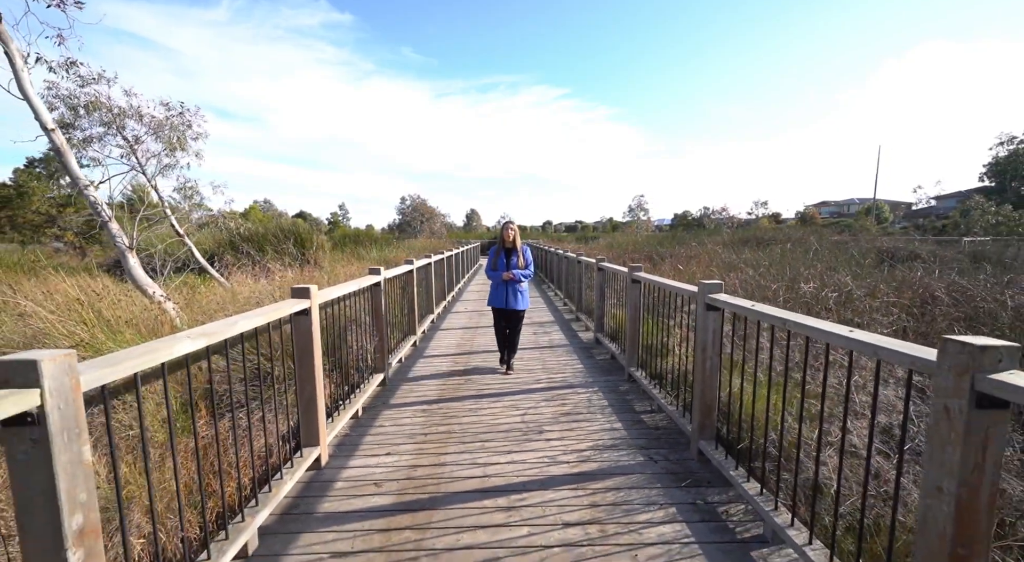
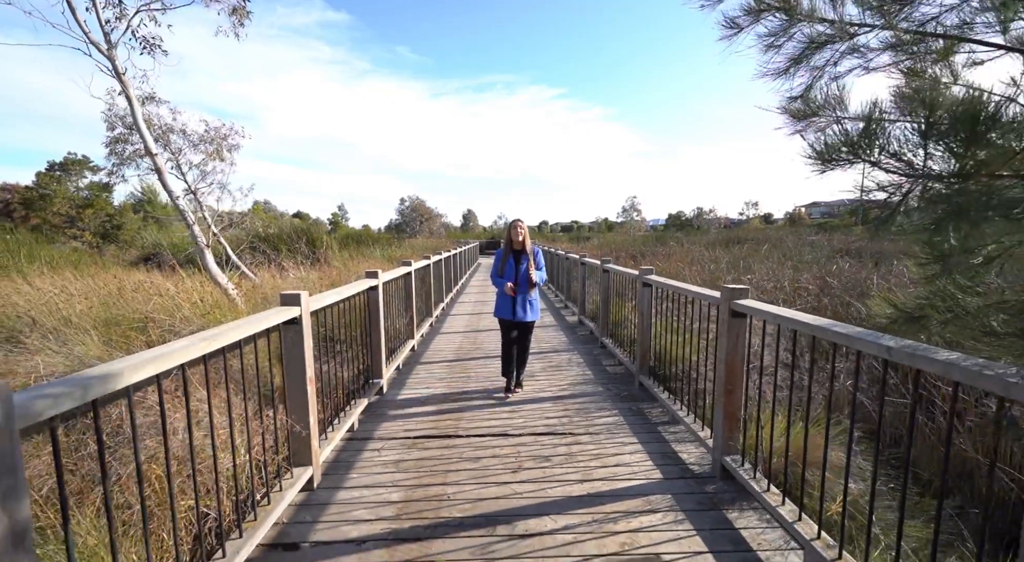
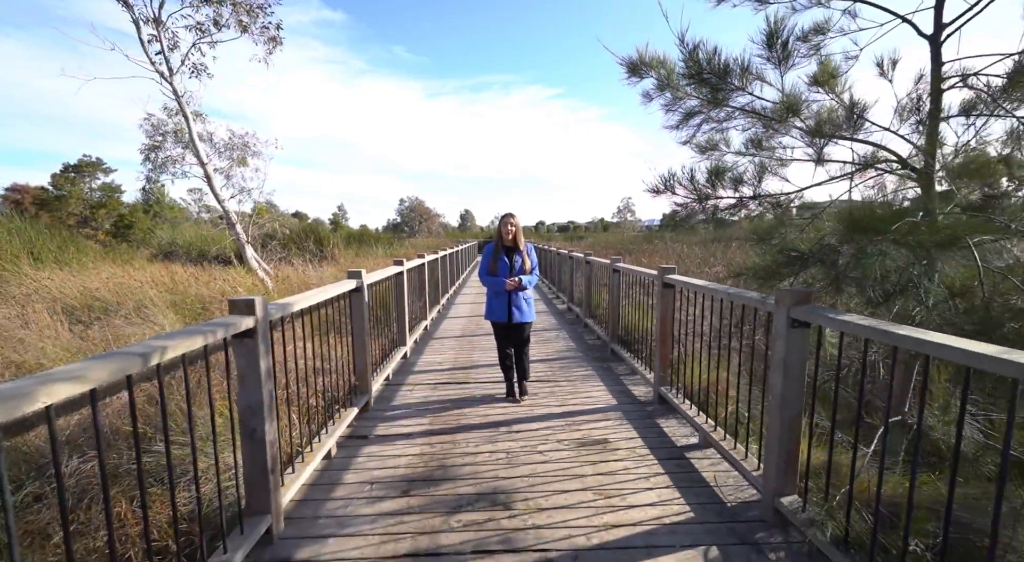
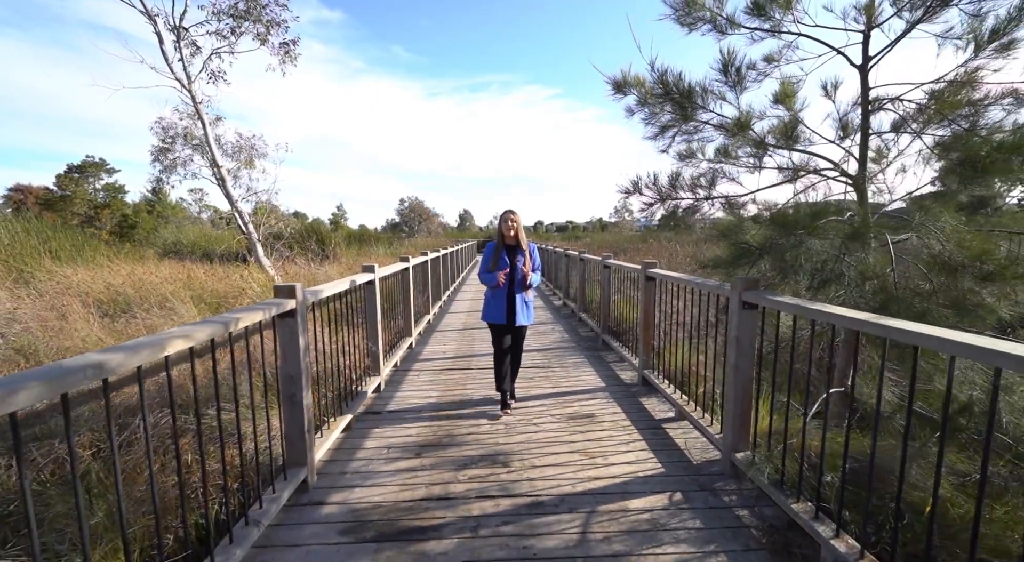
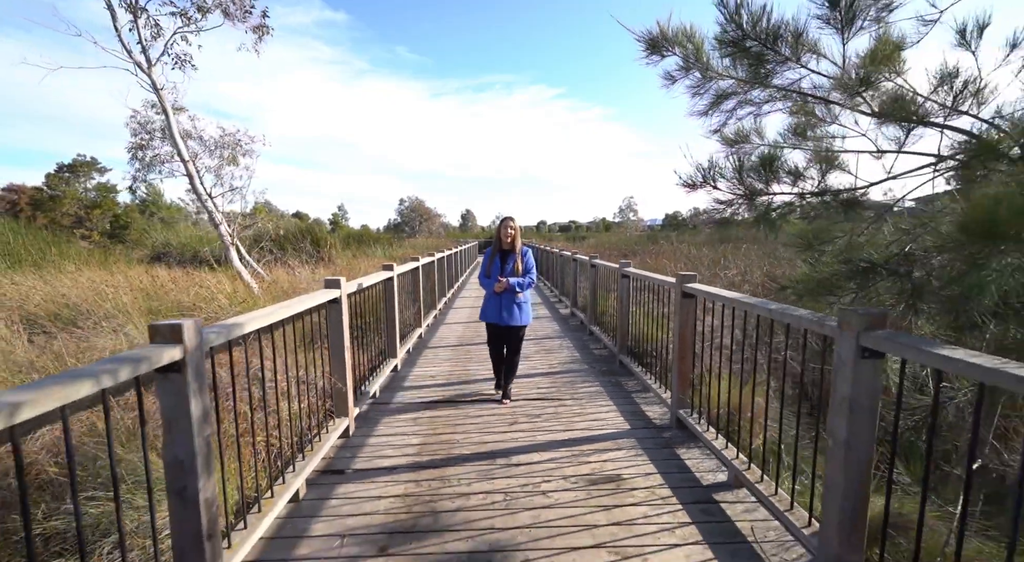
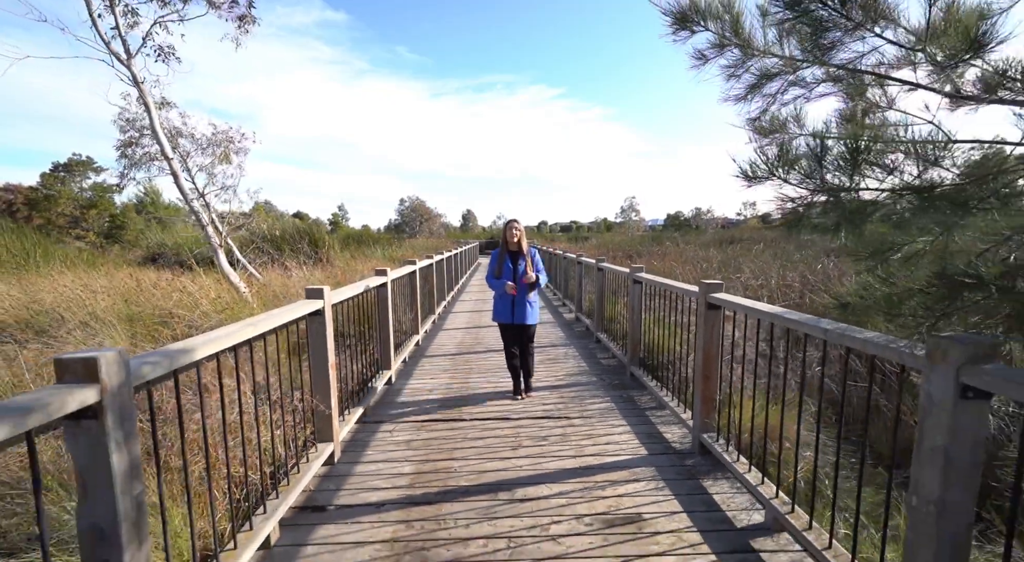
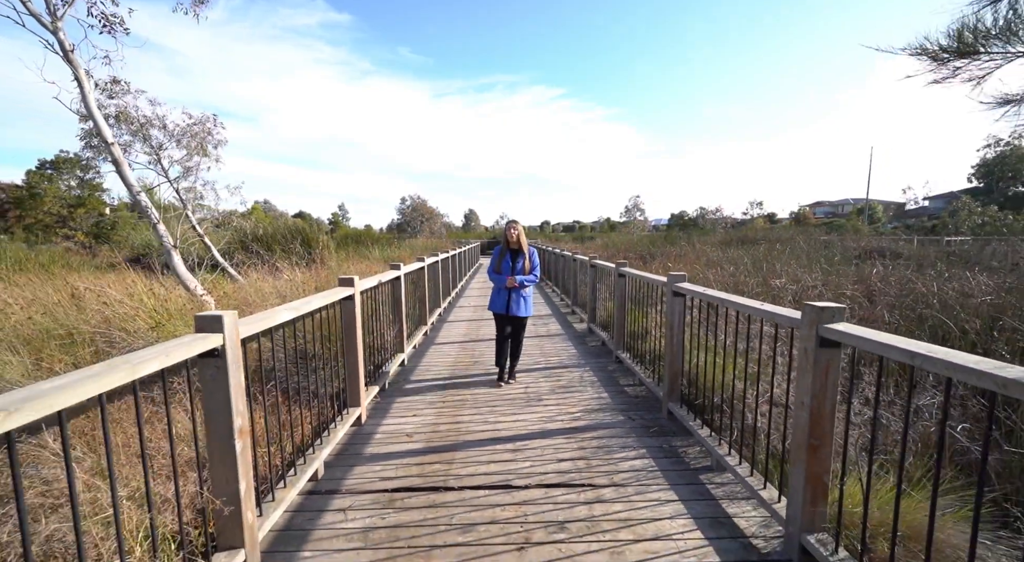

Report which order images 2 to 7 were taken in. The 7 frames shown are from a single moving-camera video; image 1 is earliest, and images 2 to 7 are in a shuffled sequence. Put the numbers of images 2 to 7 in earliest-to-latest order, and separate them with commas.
7, 2, 6, 5, 3, 4
